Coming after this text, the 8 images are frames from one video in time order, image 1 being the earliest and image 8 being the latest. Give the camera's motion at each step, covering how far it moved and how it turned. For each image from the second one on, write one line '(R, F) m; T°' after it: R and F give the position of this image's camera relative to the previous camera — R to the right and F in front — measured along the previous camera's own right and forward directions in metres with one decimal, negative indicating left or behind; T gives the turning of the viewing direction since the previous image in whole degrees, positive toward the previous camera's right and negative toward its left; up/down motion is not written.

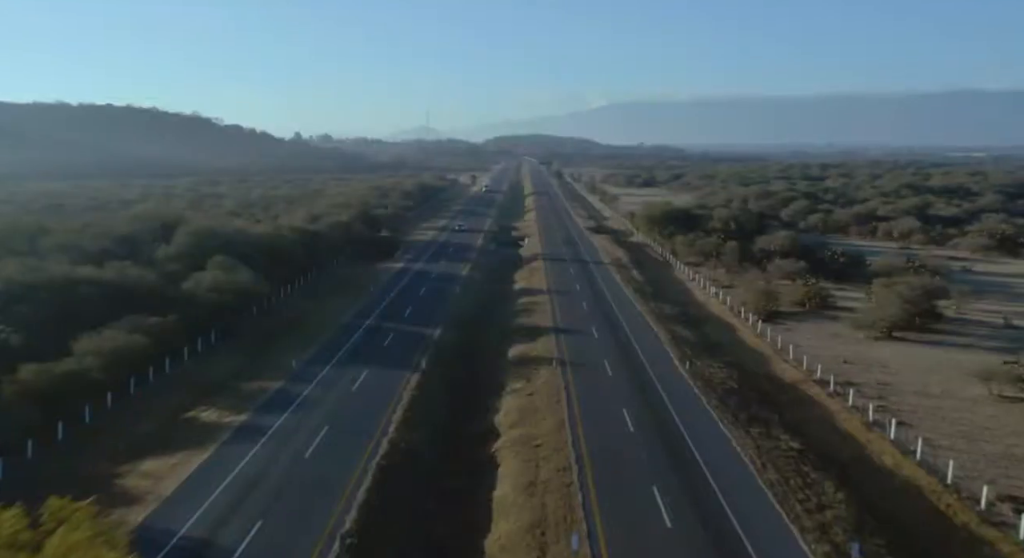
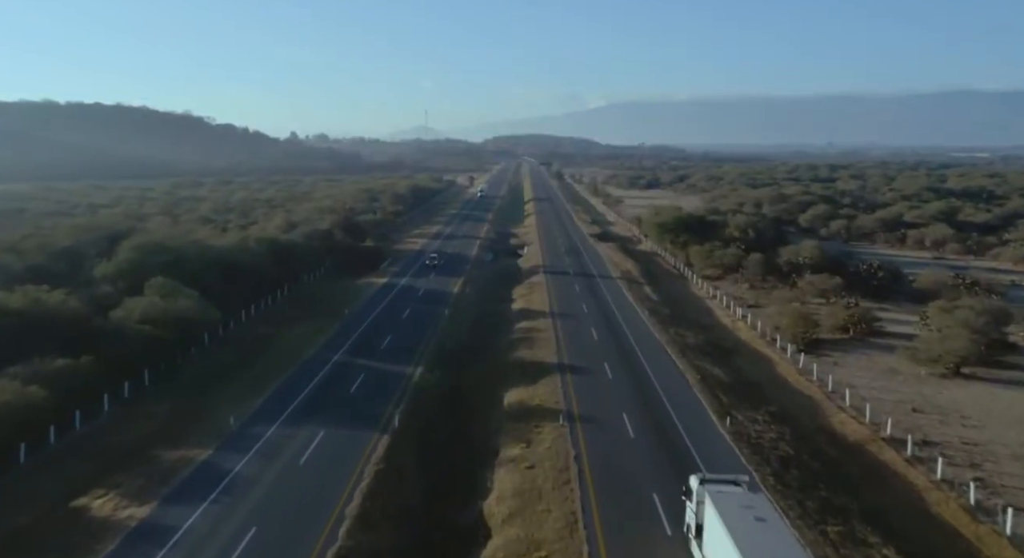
(+0.2, +8.6) m; 0°
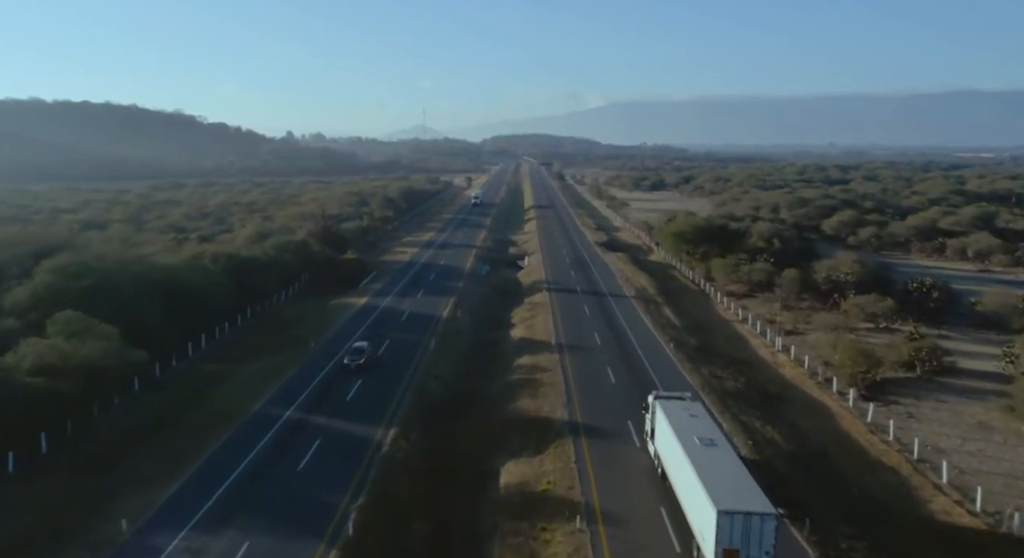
(0.0, +9.1) m; 0°
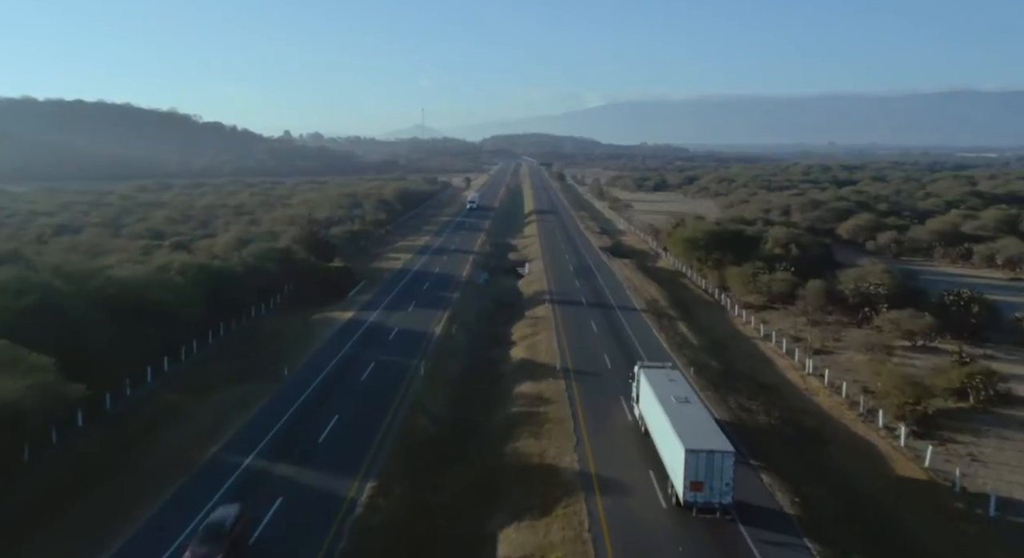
(0.0, +5.2) m; 0°
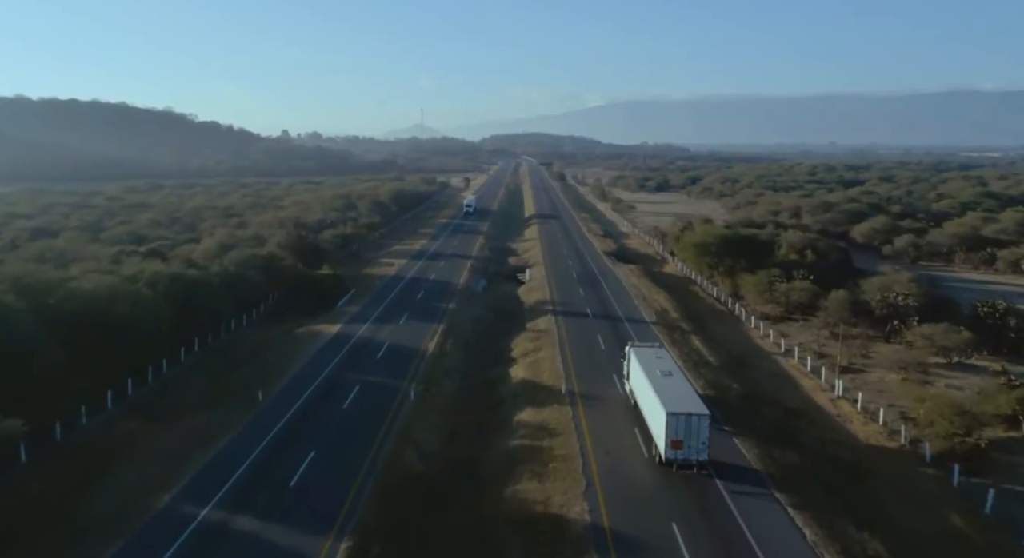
(0.0, +4.1) m; 0°
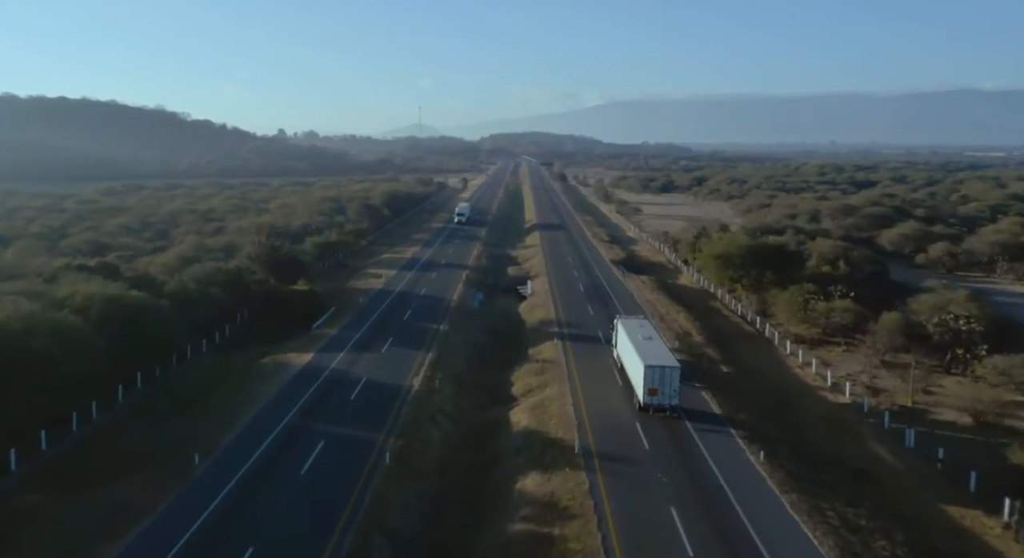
(-0.1, +7.3) m; 0°
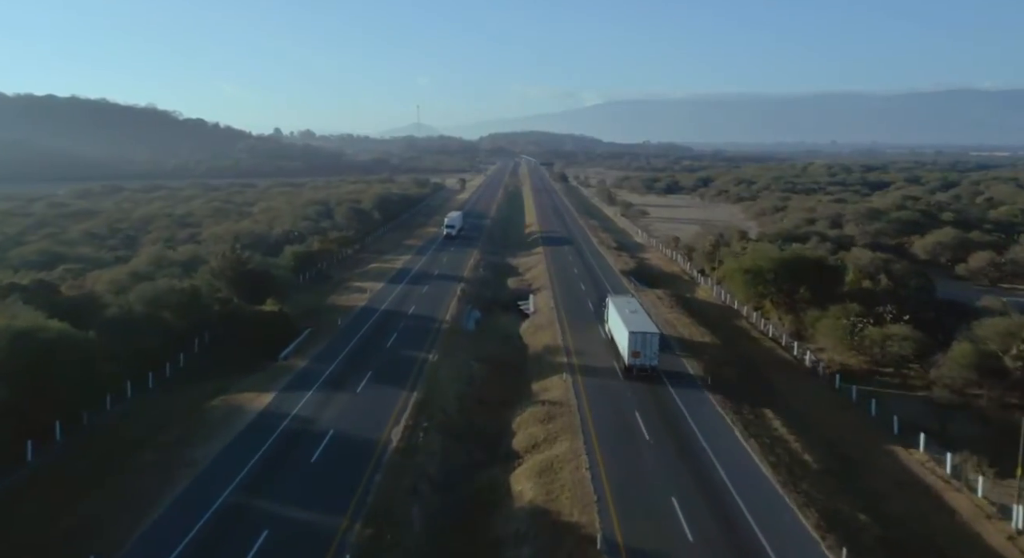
(-0.1, +7.3) m; 0°
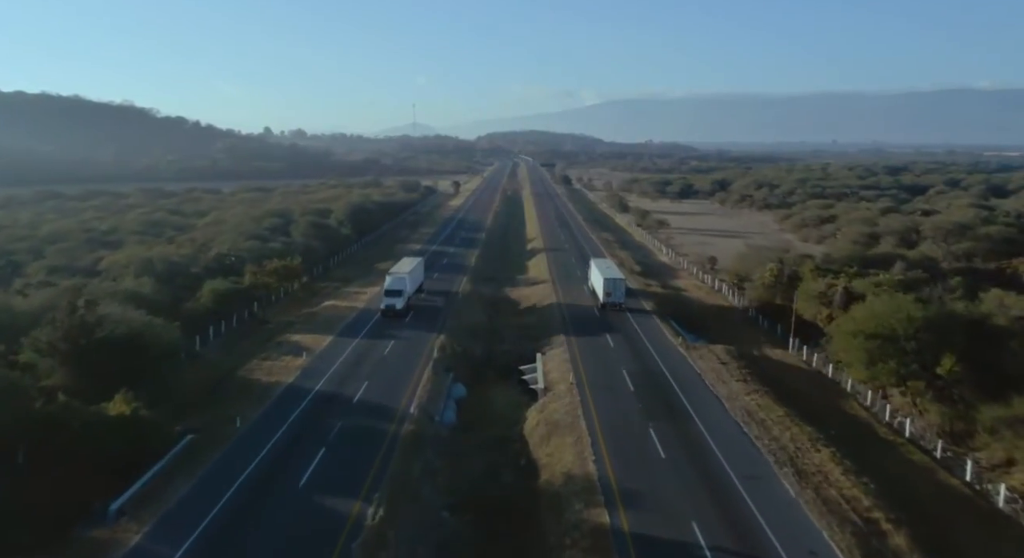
(-0.1, +18.6) m; 0°
